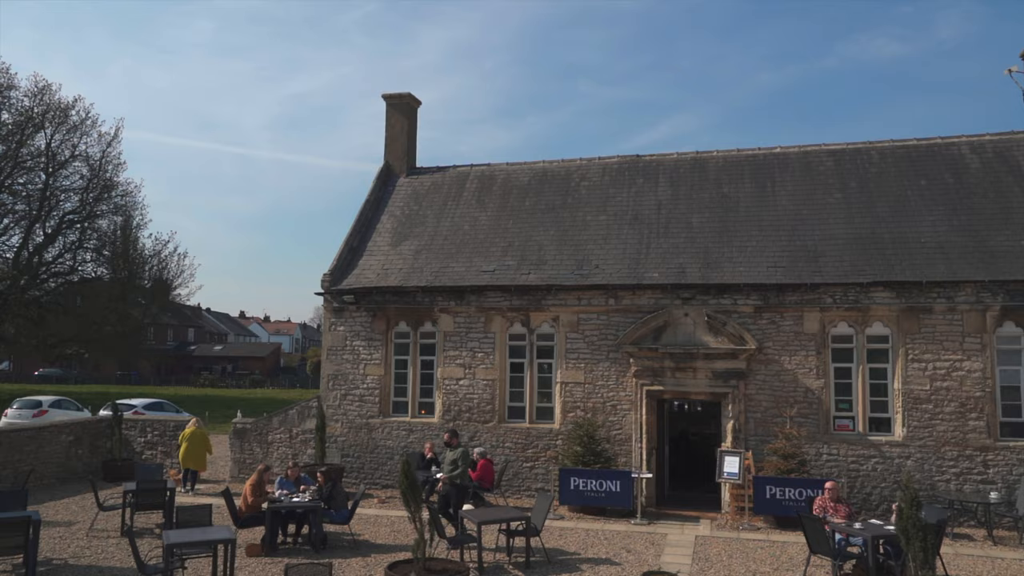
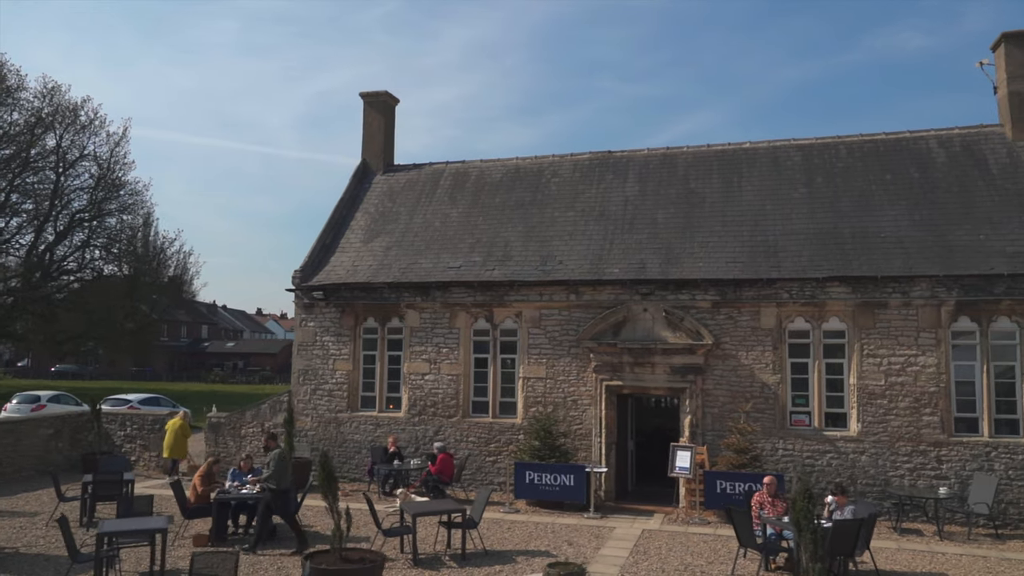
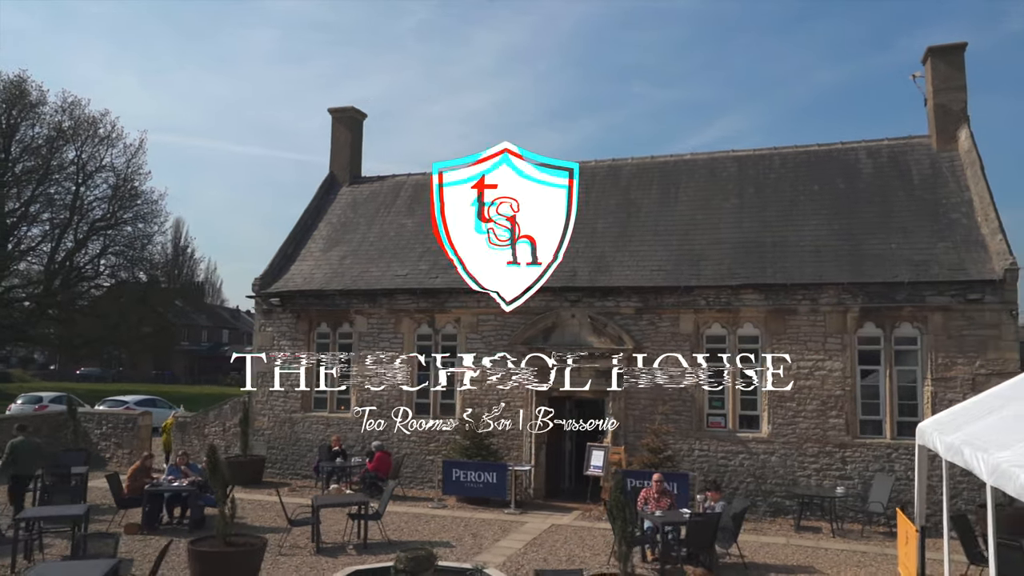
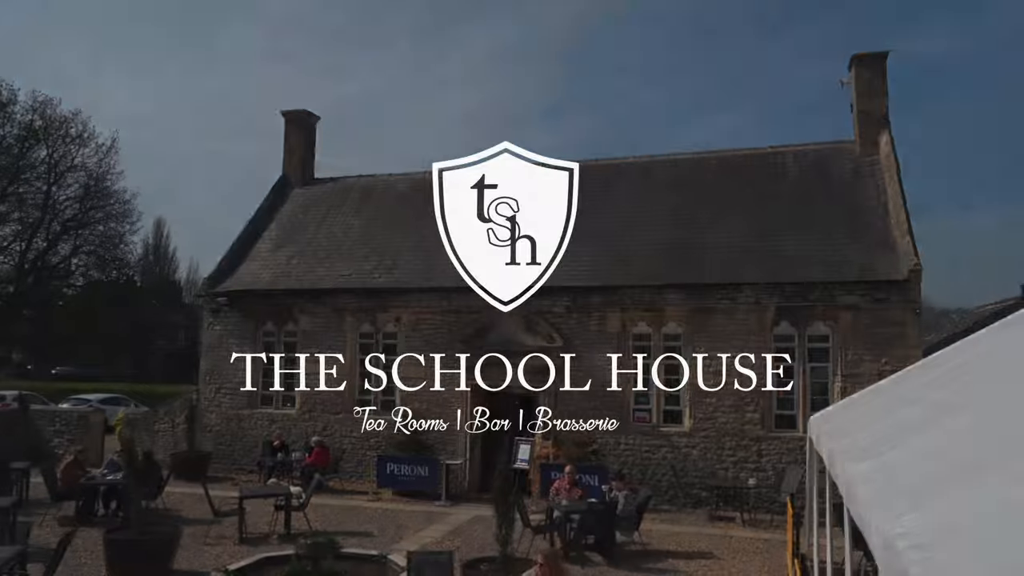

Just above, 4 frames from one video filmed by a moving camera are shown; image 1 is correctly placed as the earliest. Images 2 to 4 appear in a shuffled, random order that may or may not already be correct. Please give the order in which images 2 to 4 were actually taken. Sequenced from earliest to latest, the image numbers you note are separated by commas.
2, 3, 4
